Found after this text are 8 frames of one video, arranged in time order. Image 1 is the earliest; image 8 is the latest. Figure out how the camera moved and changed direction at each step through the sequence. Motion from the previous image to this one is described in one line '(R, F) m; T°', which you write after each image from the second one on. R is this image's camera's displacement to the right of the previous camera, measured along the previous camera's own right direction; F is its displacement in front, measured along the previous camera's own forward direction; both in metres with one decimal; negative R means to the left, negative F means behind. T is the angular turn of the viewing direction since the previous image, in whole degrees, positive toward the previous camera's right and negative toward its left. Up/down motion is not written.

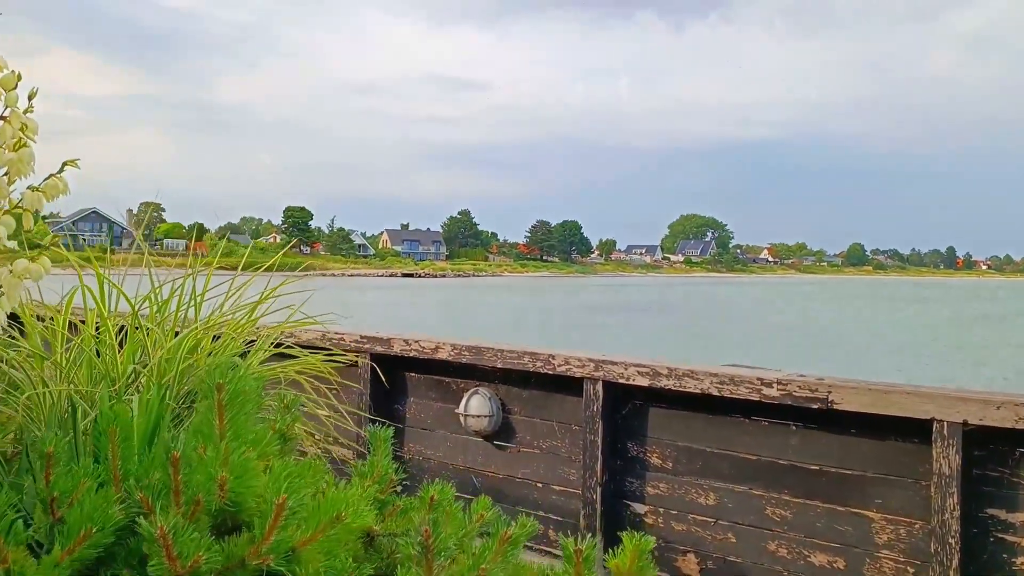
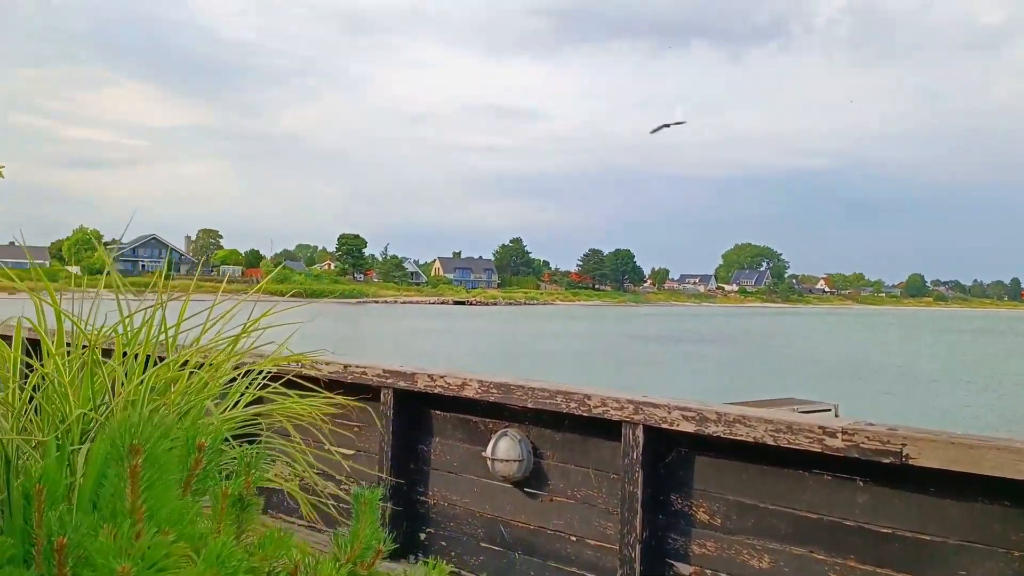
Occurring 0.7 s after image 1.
(+0.1, +0.3) m; -3°
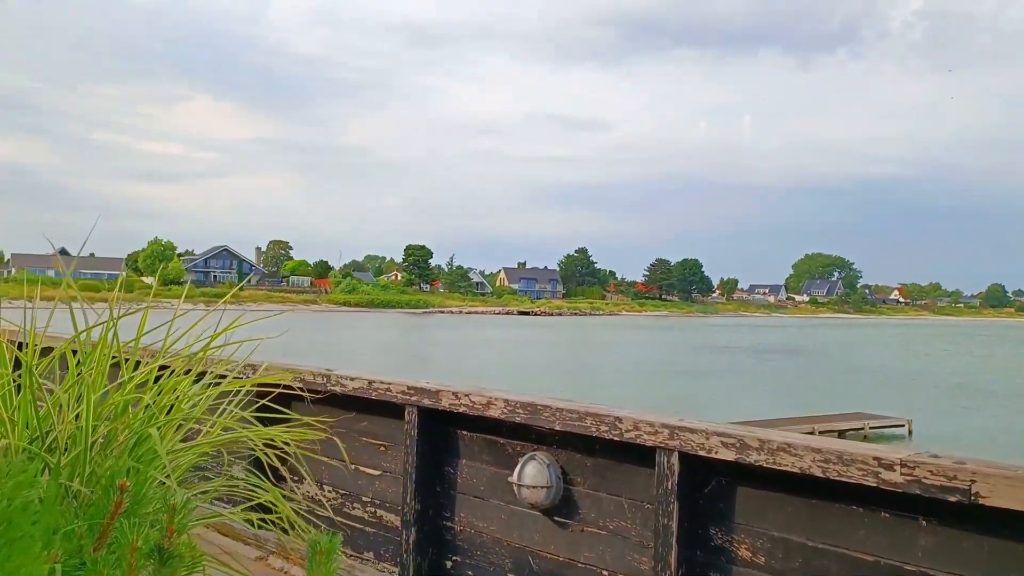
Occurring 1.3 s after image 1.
(+0.2, +0.2) m; -4°
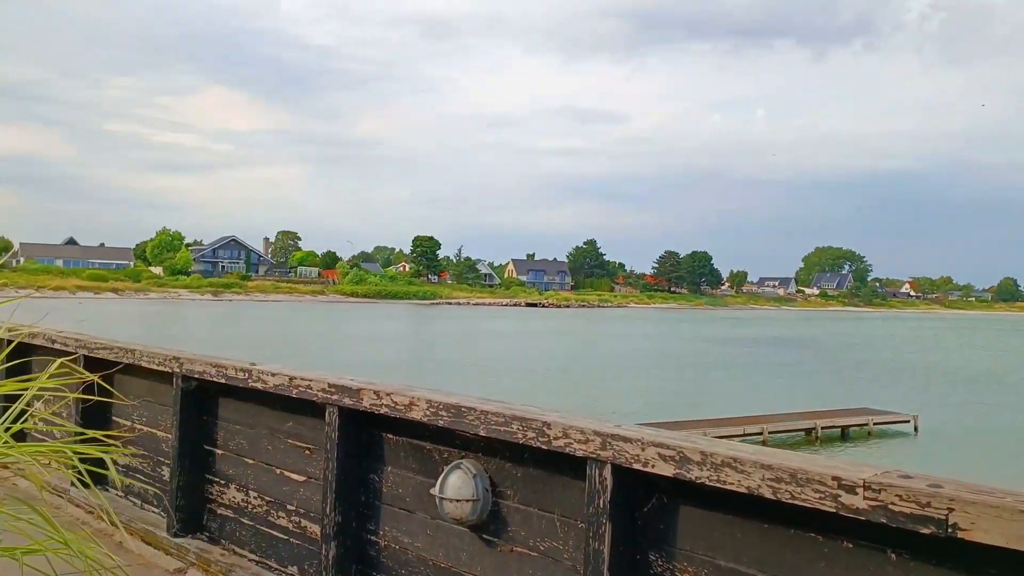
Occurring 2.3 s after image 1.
(+0.3, +0.4) m; -1°
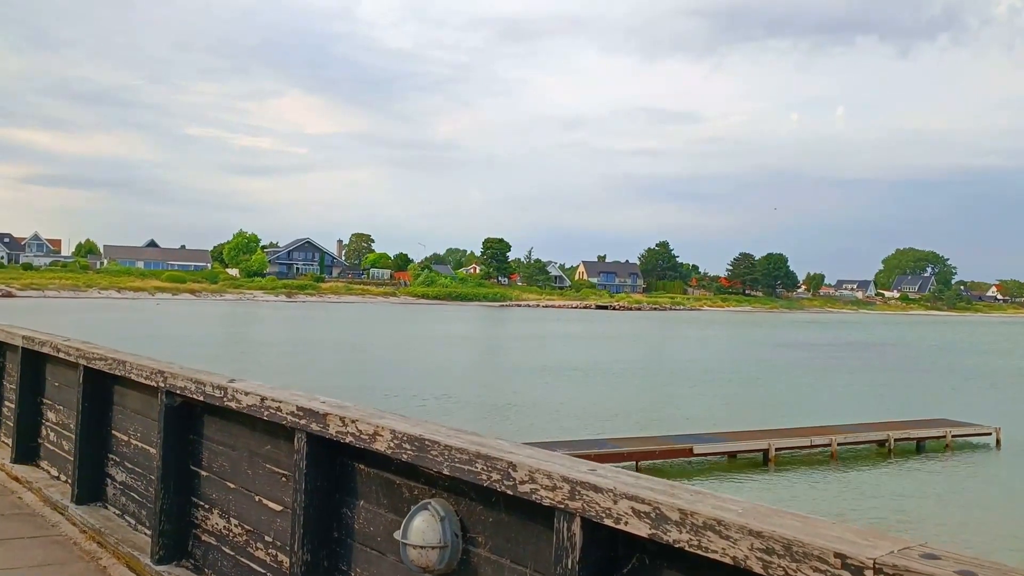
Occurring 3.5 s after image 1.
(+0.3, +0.4) m; -5°
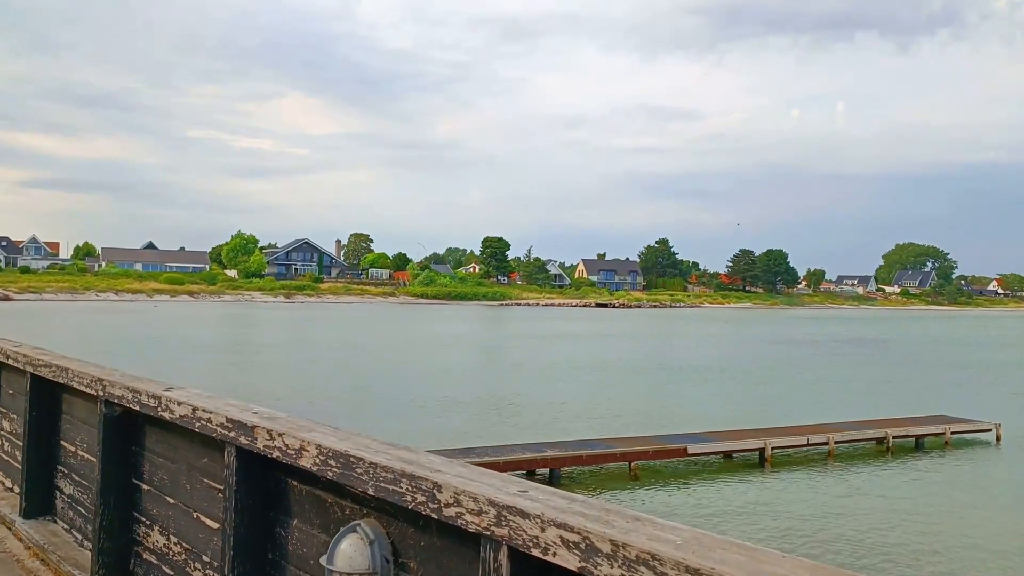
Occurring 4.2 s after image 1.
(+0.2, +0.2) m; 0°
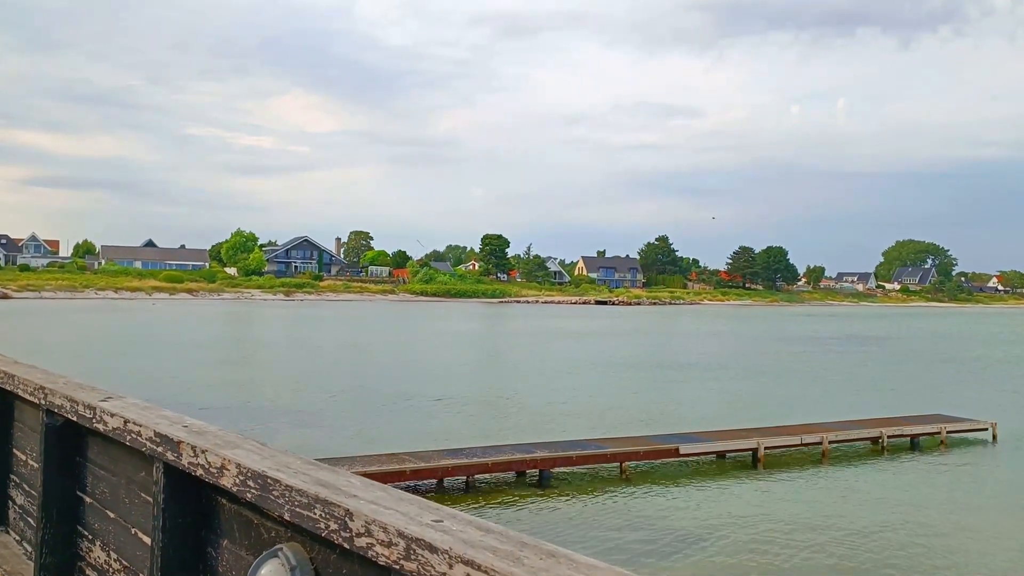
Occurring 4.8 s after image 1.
(+0.2, +0.2) m; 0°
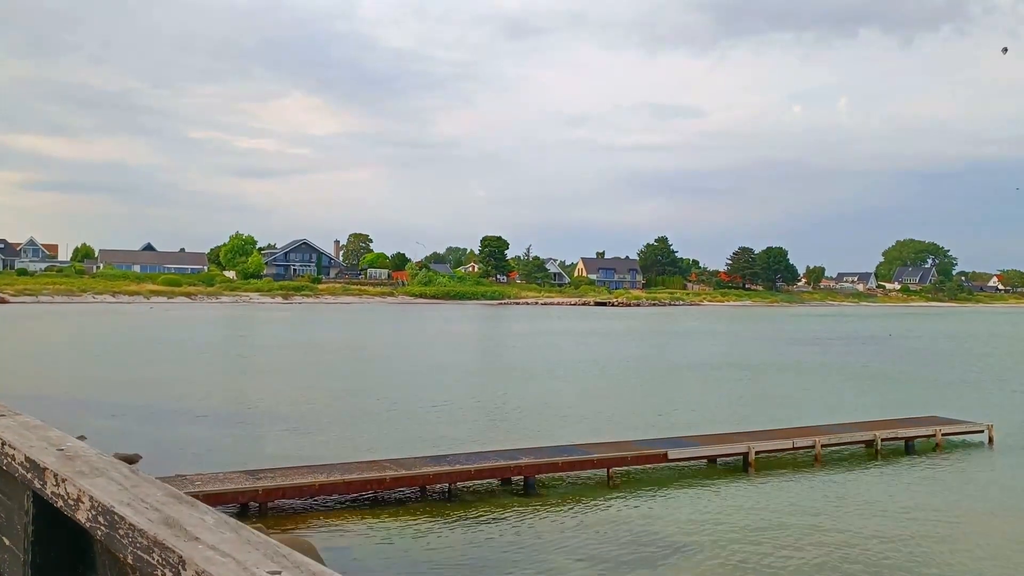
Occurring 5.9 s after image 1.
(+0.3, +0.3) m; 0°
